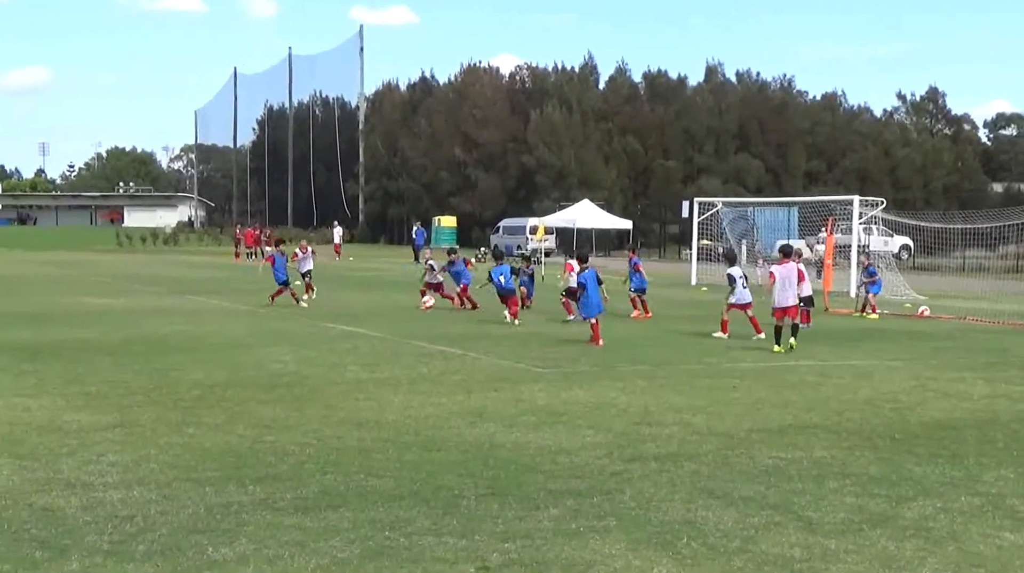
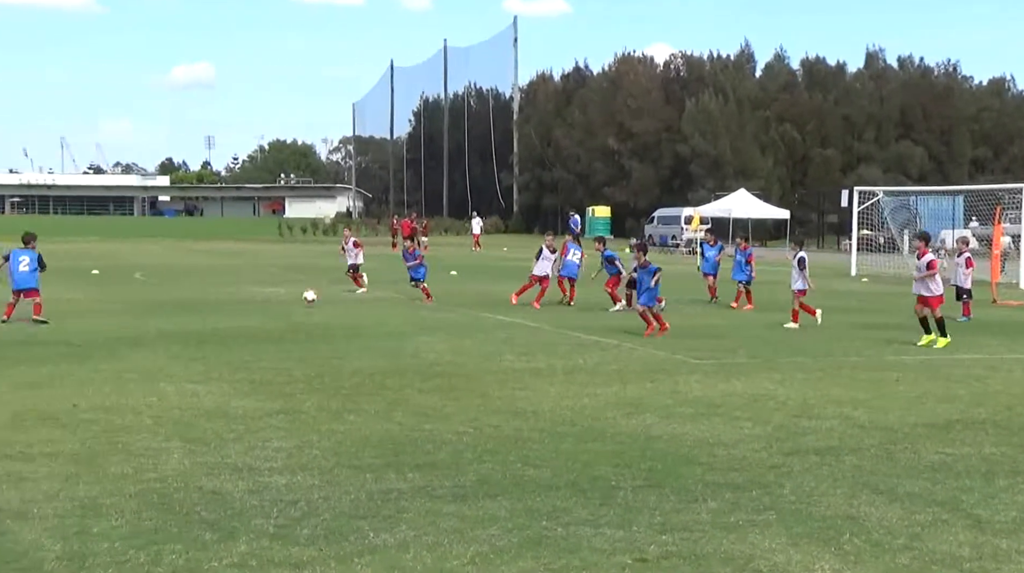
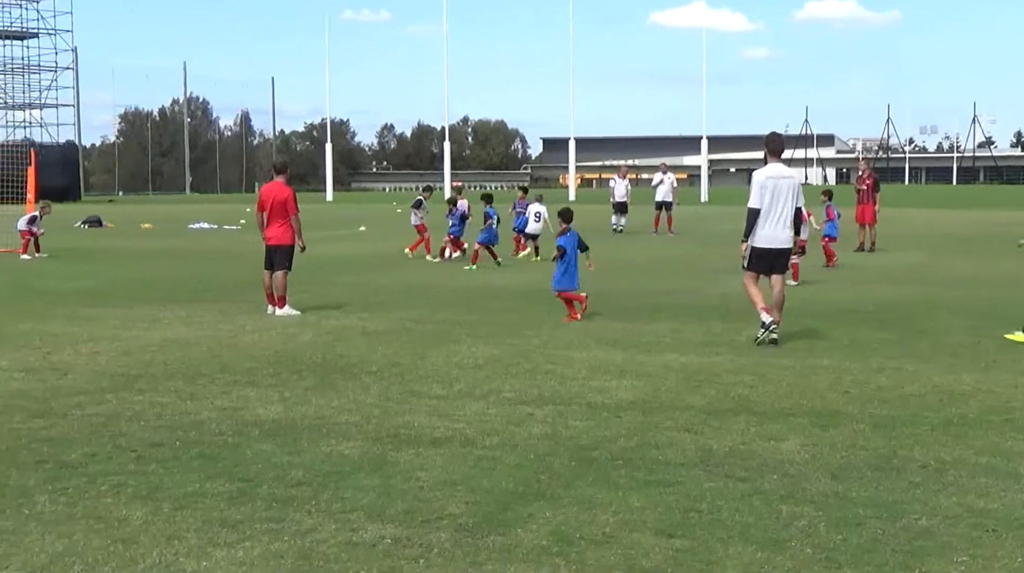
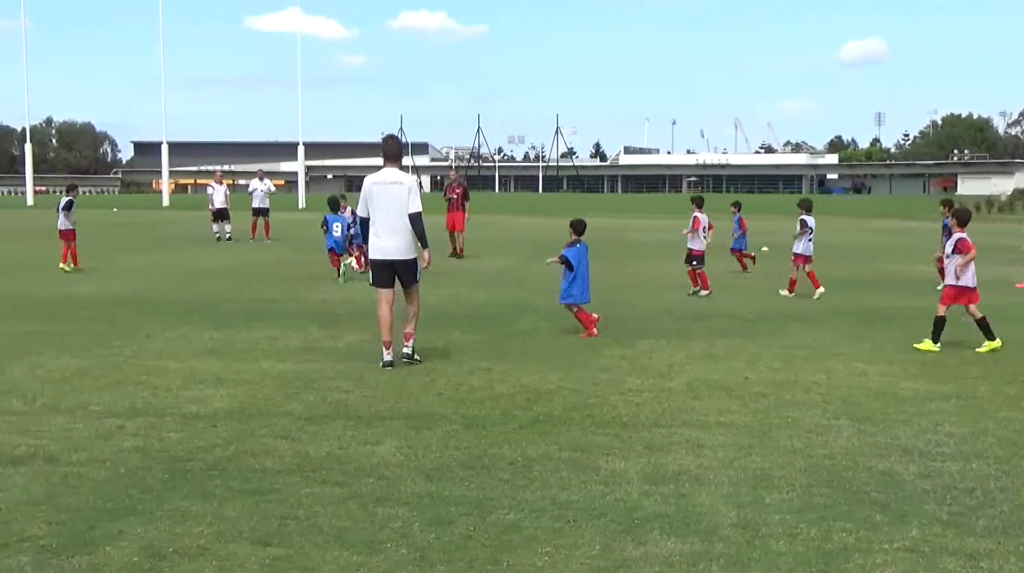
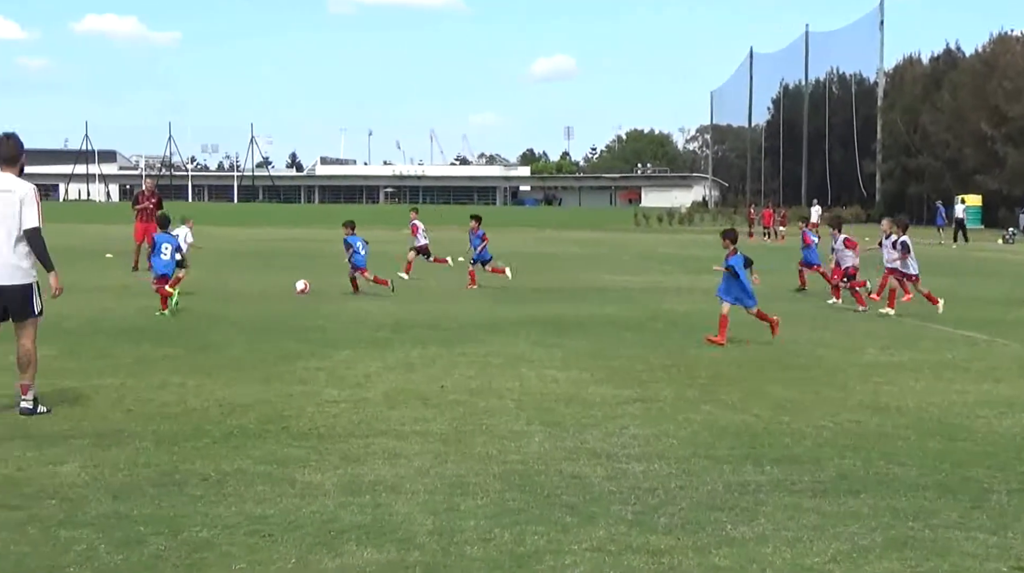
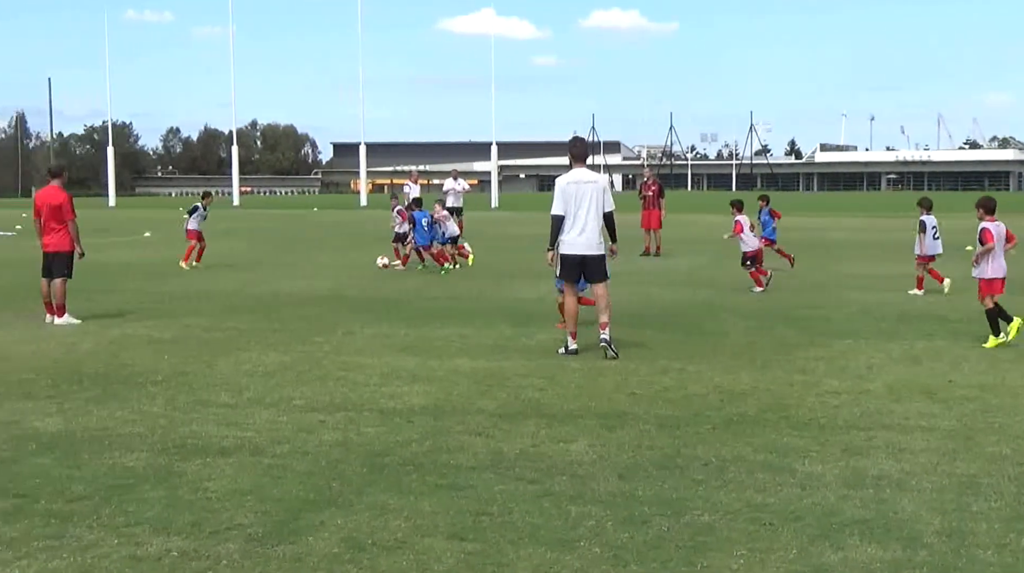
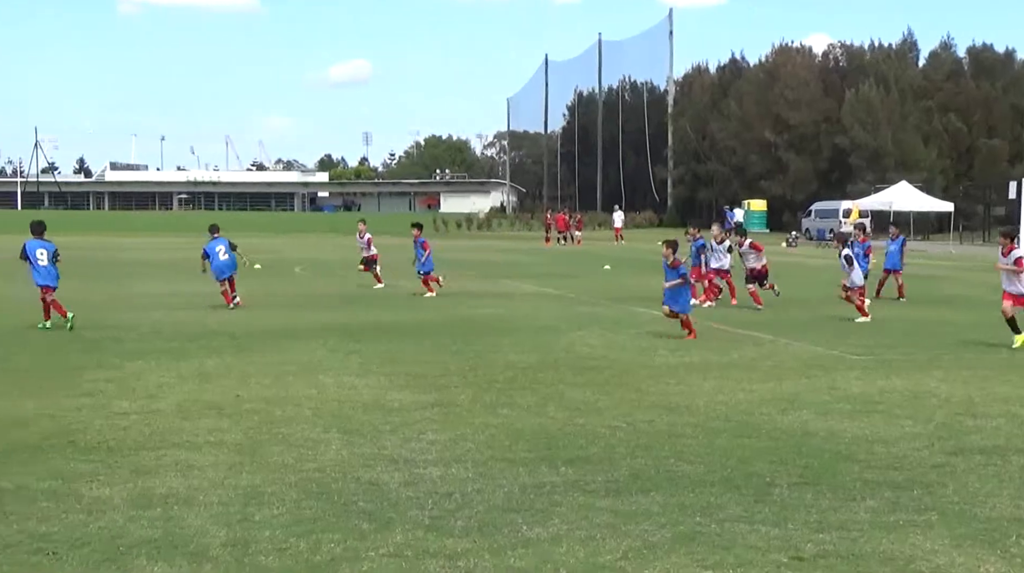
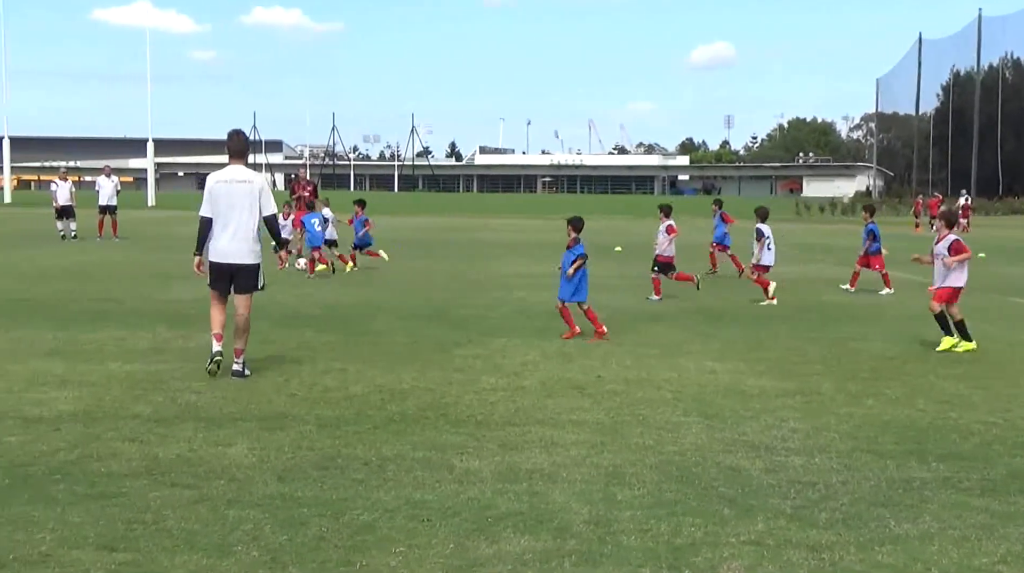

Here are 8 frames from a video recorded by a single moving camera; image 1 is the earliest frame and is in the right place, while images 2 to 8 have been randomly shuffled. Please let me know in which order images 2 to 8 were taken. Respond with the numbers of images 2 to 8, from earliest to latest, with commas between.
2, 7, 5, 8, 4, 6, 3
